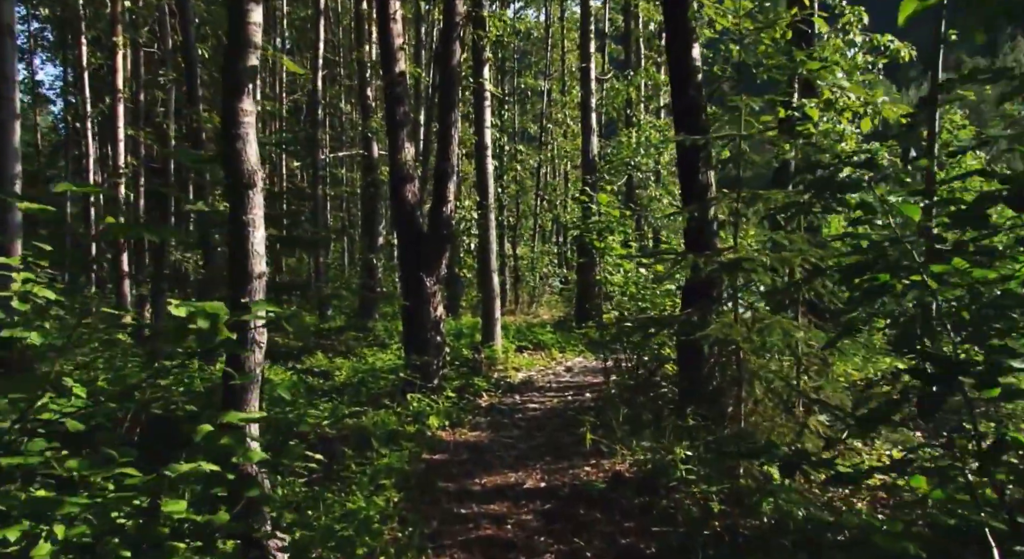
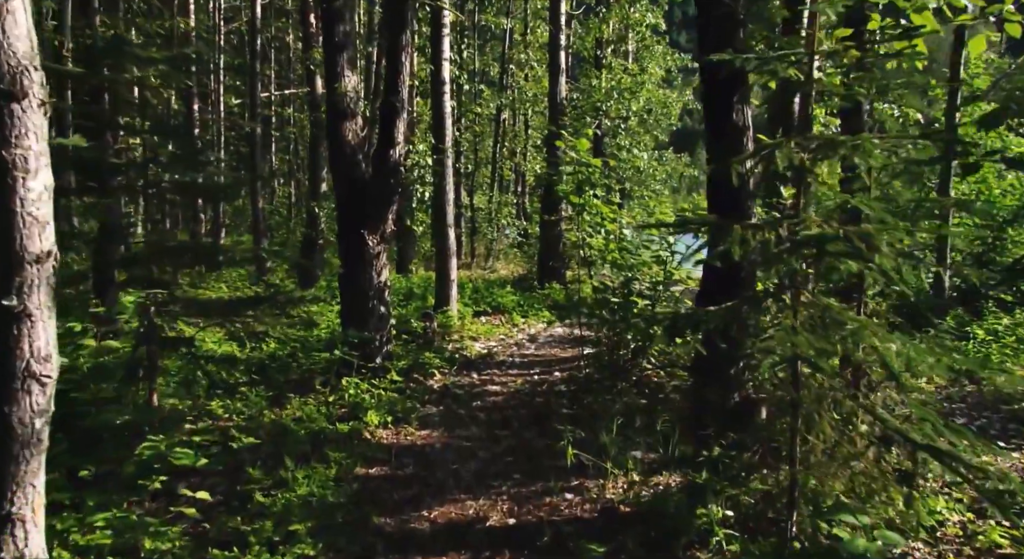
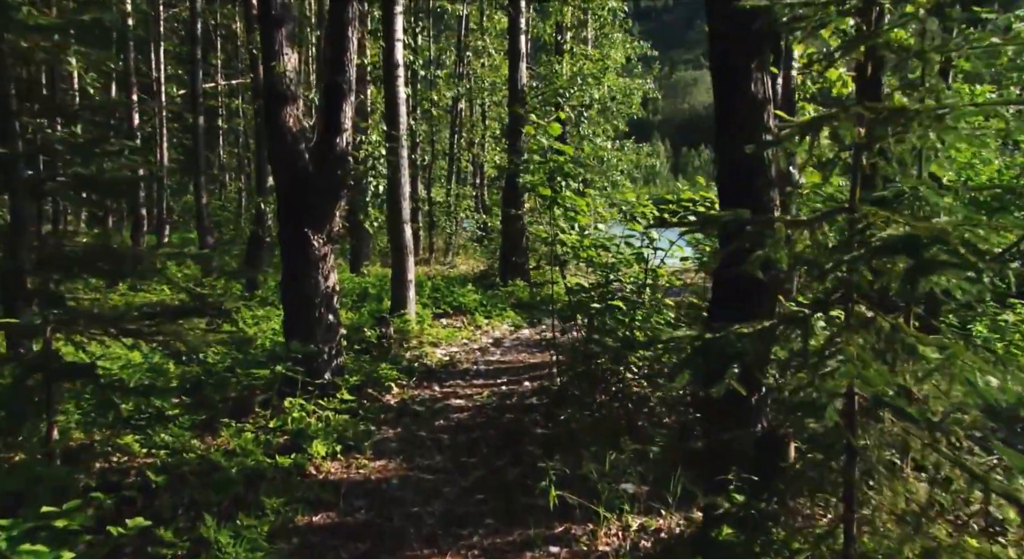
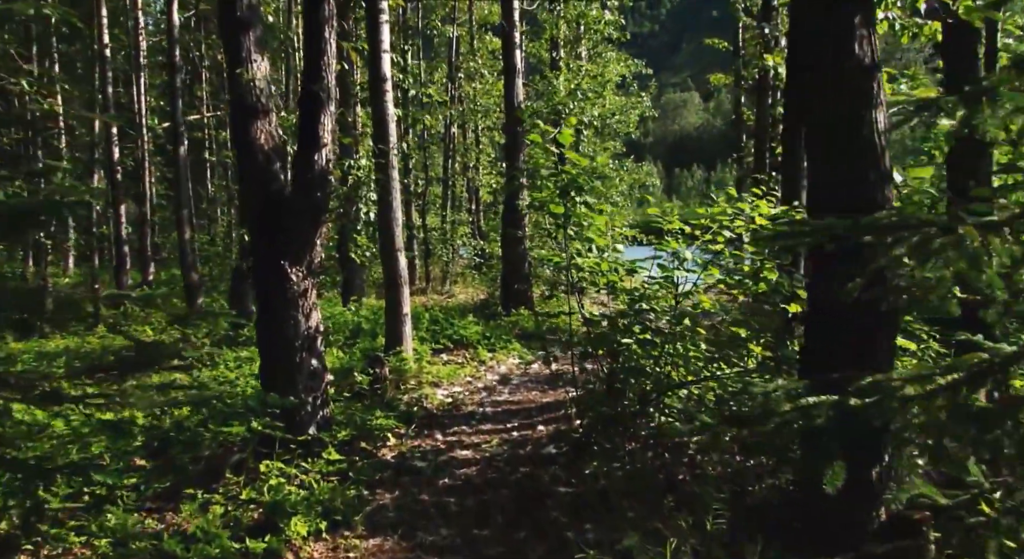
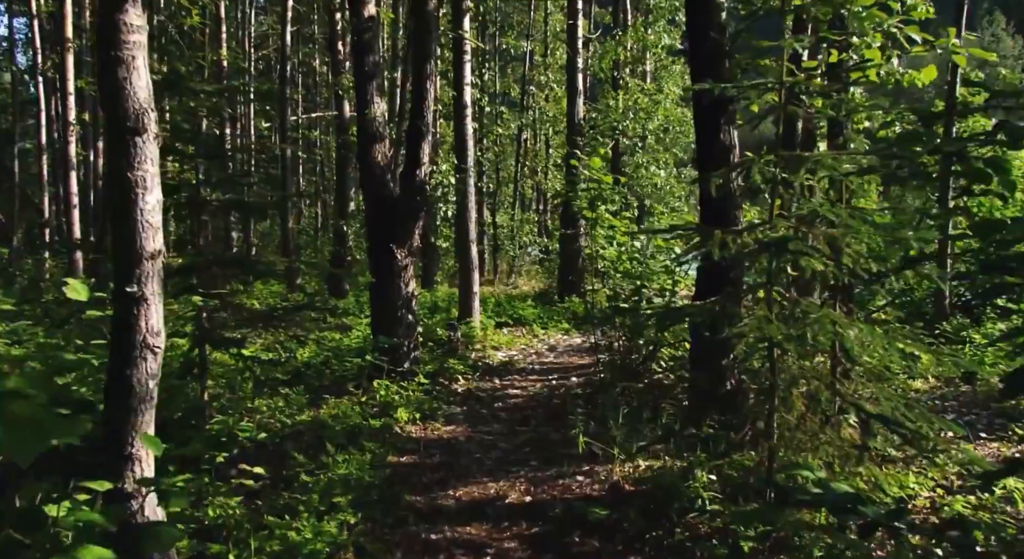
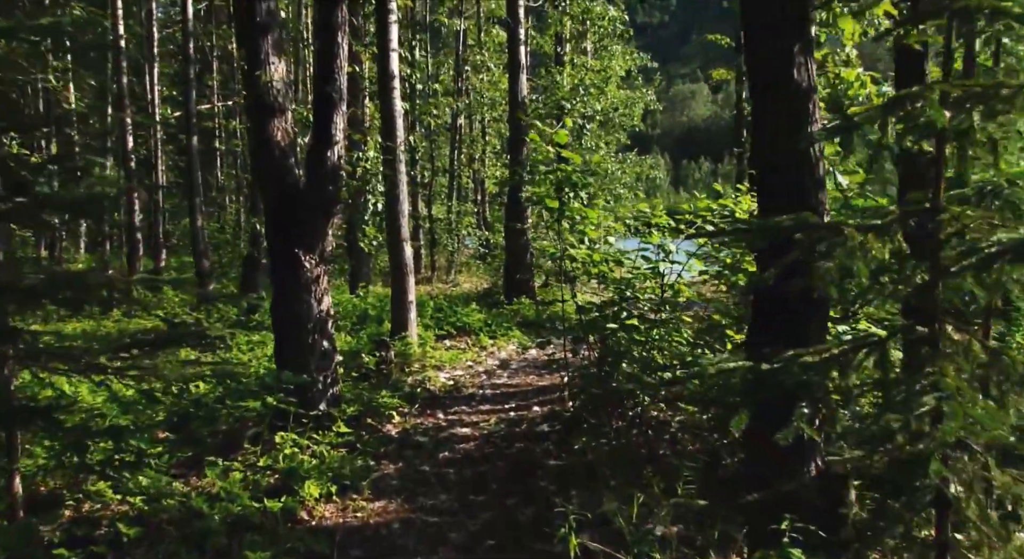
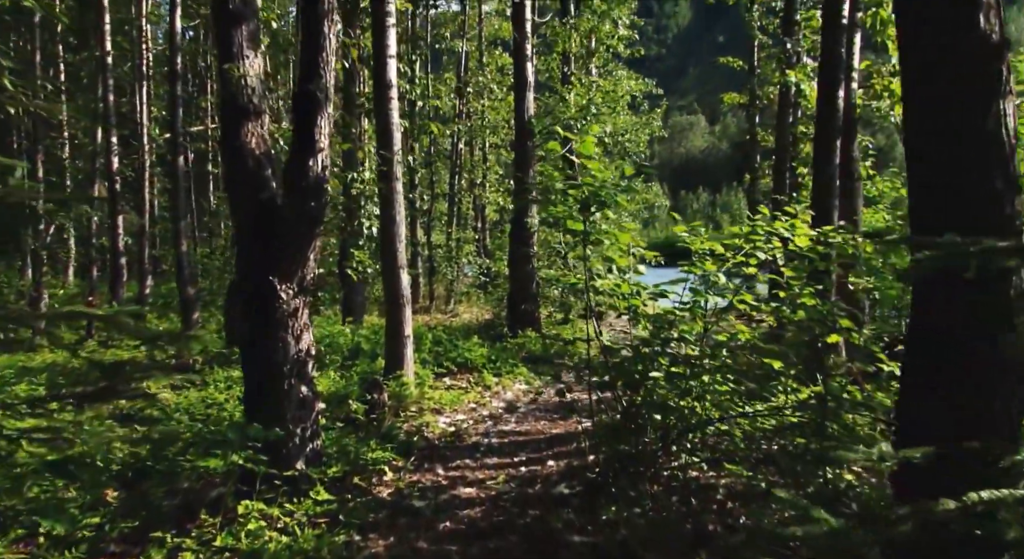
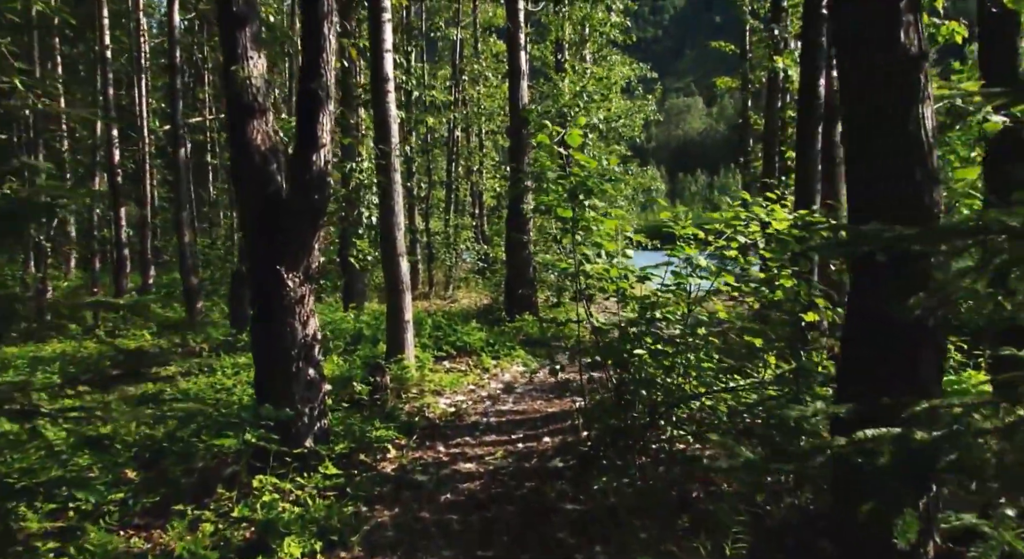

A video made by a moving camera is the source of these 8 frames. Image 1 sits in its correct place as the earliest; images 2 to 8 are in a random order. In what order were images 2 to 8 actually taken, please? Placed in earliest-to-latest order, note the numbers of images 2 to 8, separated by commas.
5, 2, 3, 6, 4, 8, 7
